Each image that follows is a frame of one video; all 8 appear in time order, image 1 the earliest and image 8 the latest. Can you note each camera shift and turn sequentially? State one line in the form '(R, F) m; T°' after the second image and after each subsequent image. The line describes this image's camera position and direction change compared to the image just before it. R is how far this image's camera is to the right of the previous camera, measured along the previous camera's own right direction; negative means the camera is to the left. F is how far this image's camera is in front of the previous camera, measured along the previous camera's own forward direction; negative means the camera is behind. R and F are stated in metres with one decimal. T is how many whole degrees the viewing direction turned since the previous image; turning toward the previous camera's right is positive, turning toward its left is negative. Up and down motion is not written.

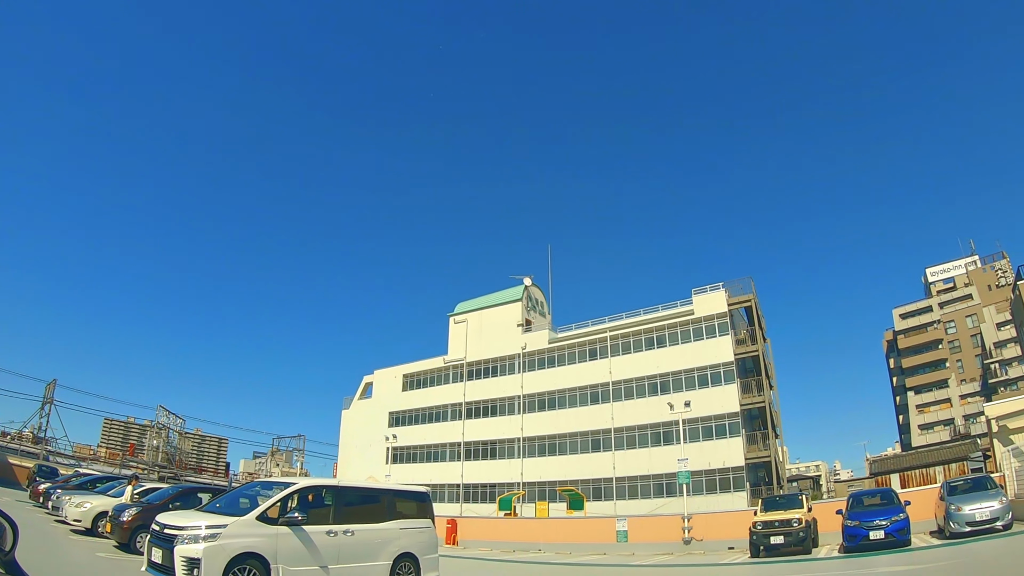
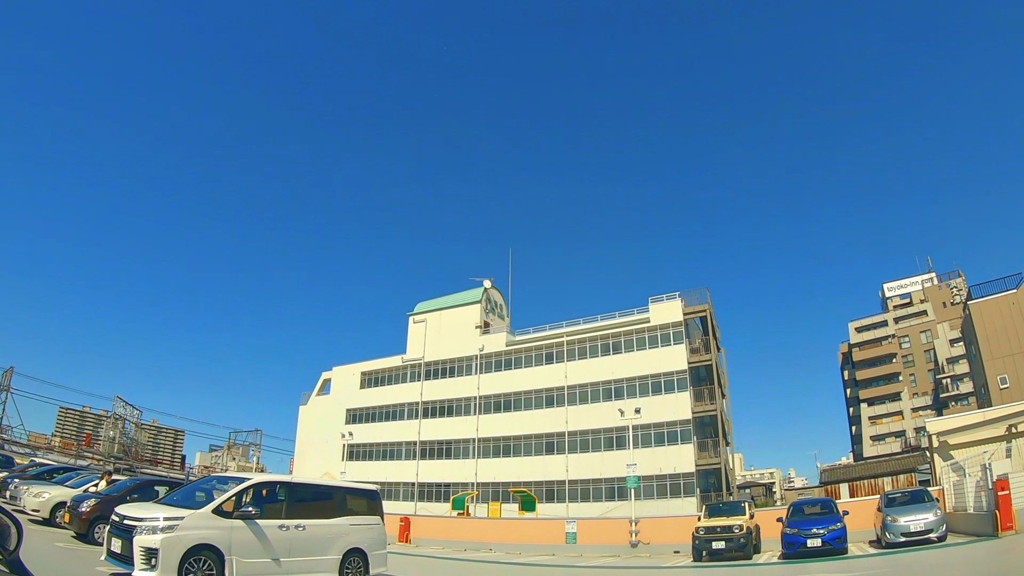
(+0.1, -0.3) m; +3°
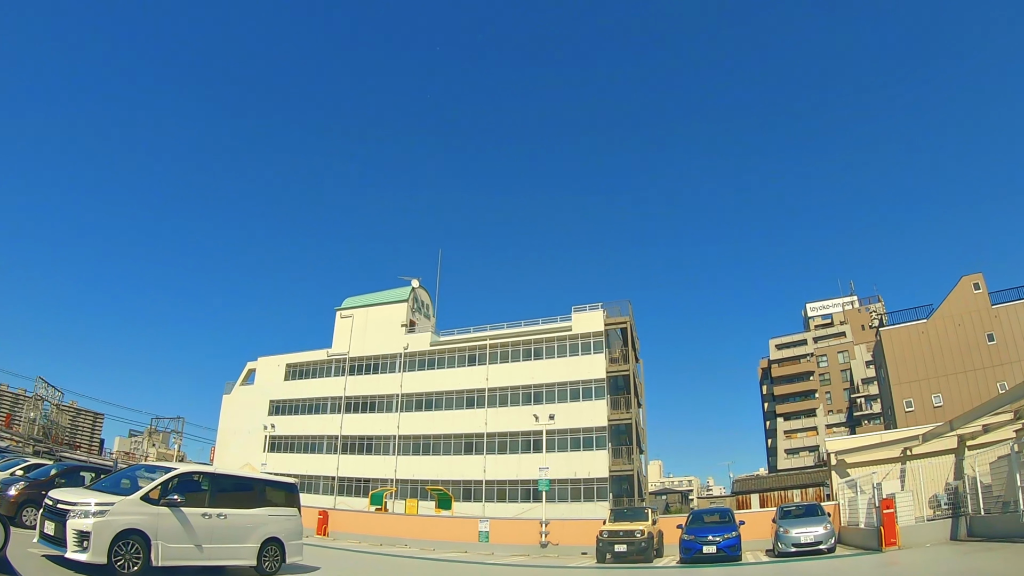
(+0.1, -0.6) m; +6°
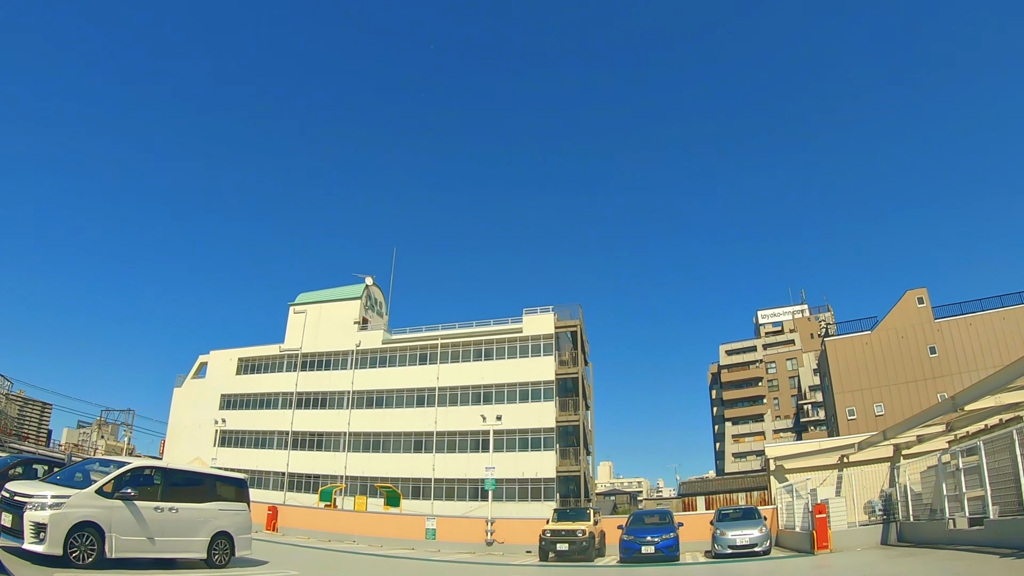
(+0.1, -0.4) m; +4°
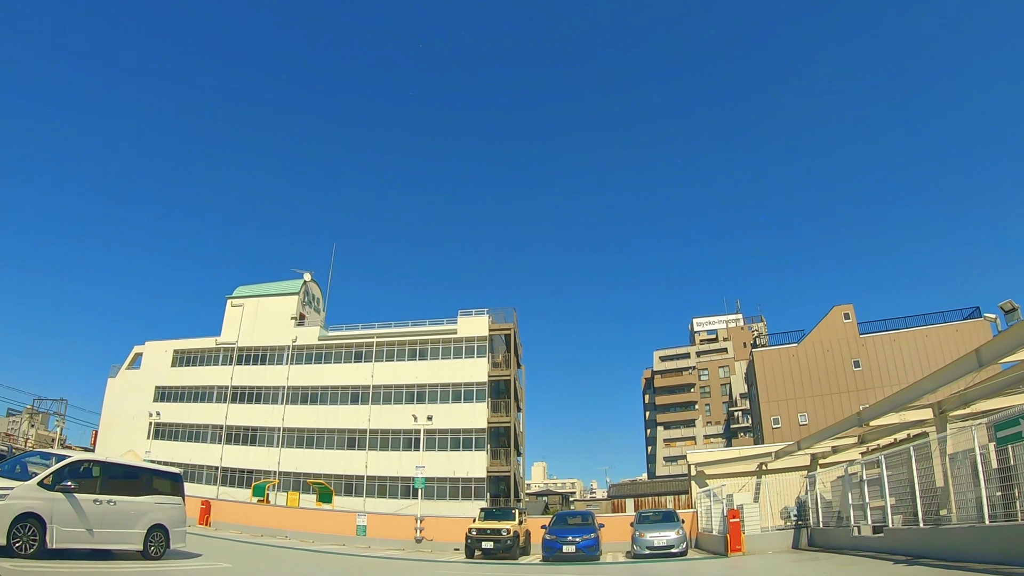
(0.0, -0.6) m; +5°
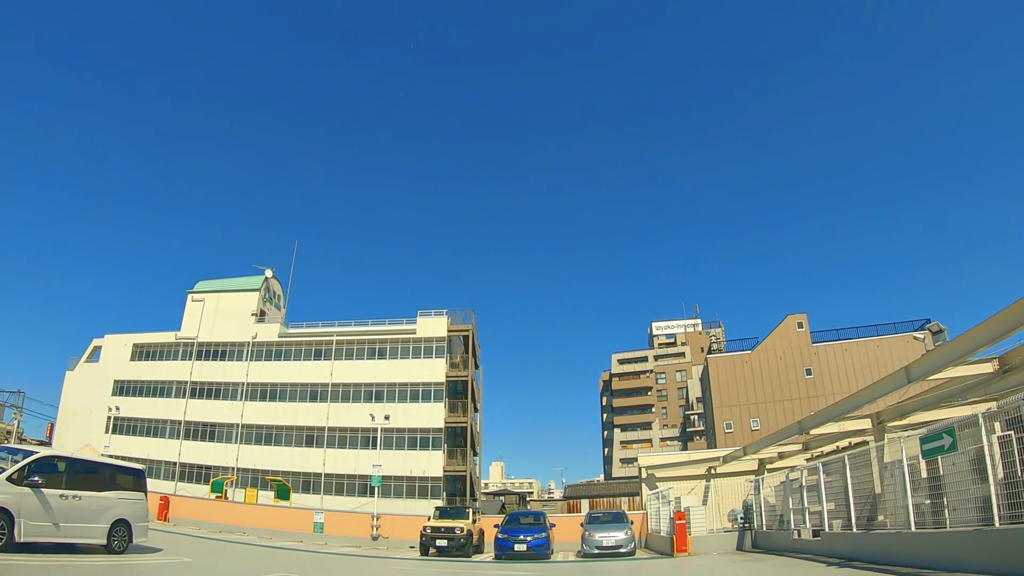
(0.0, -0.5) m; +3°
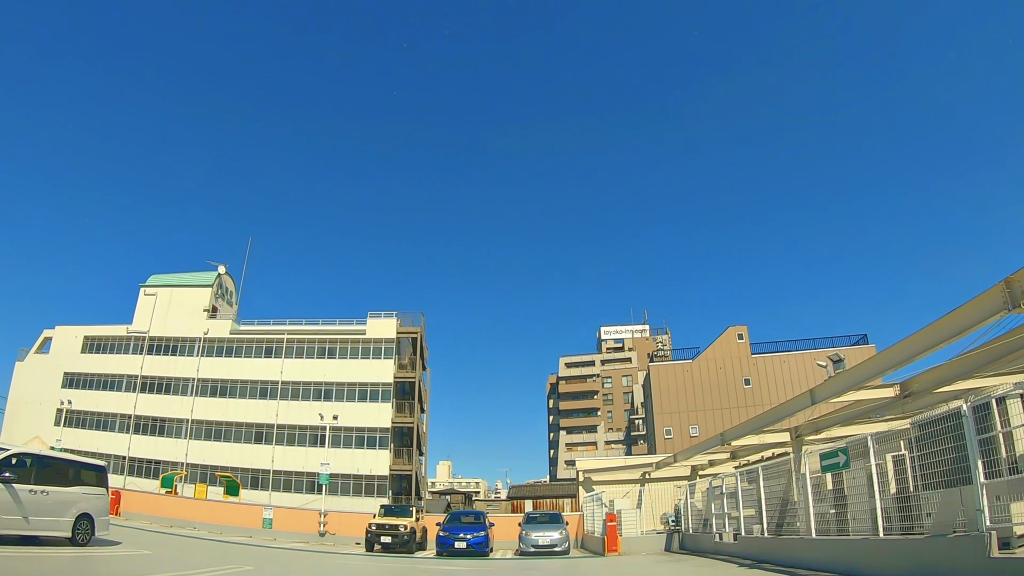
(0.0, -0.9) m; +4°
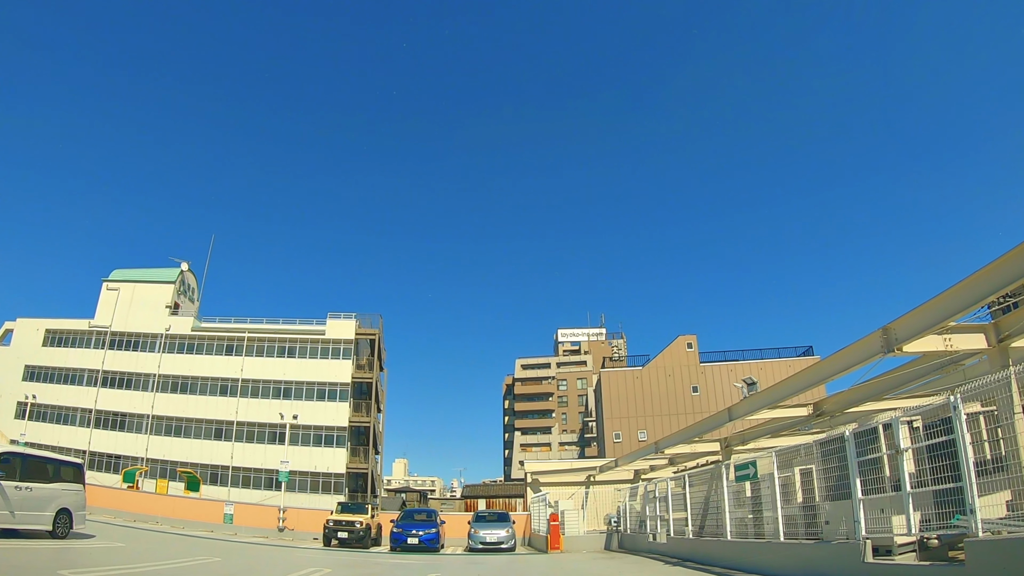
(0.0, -1.0) m; +4°
